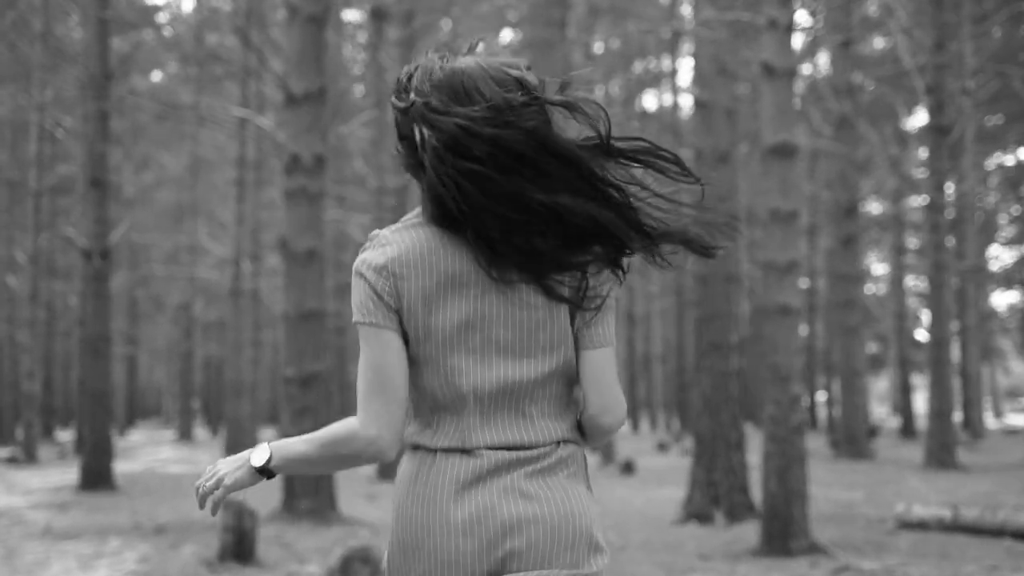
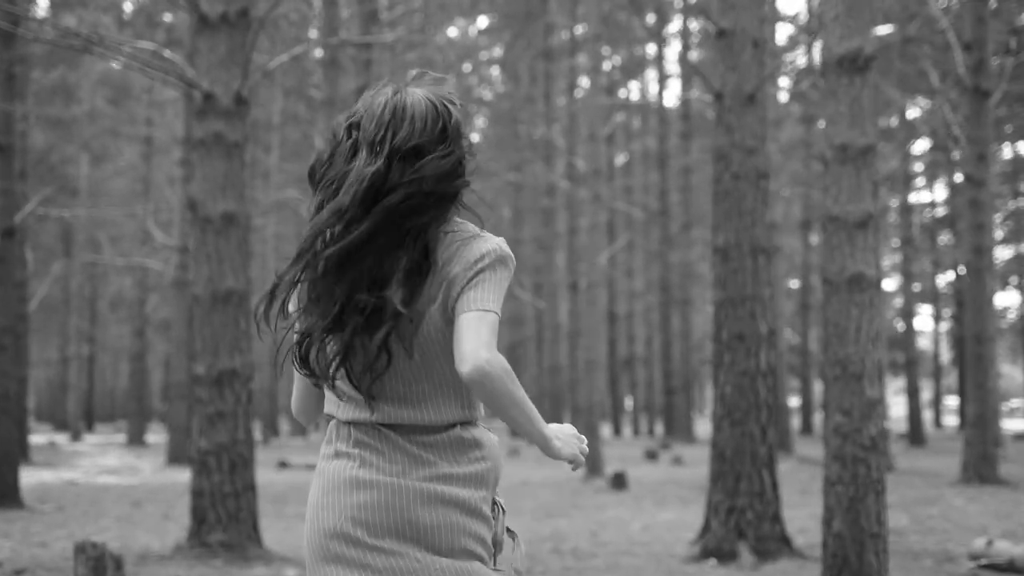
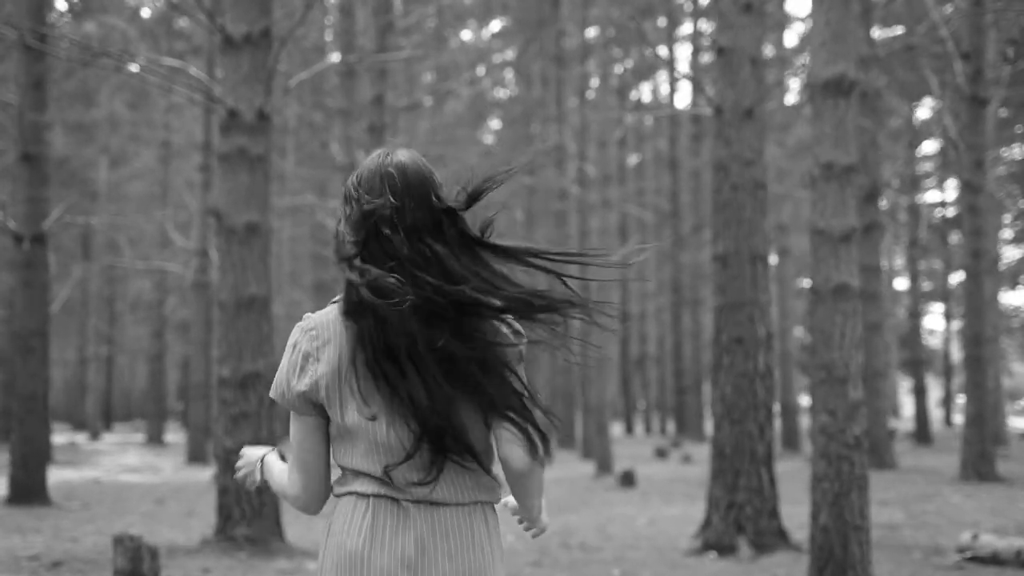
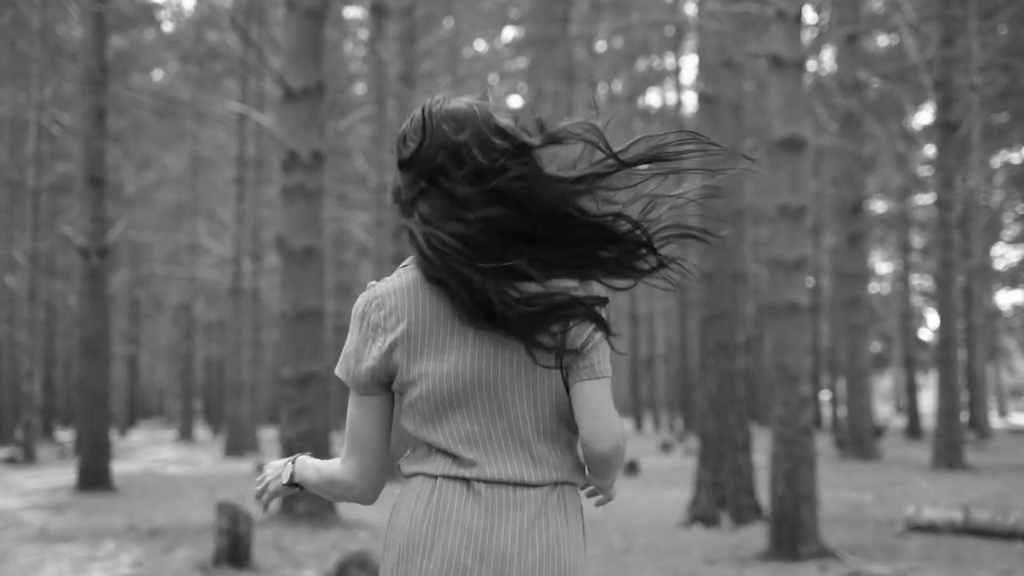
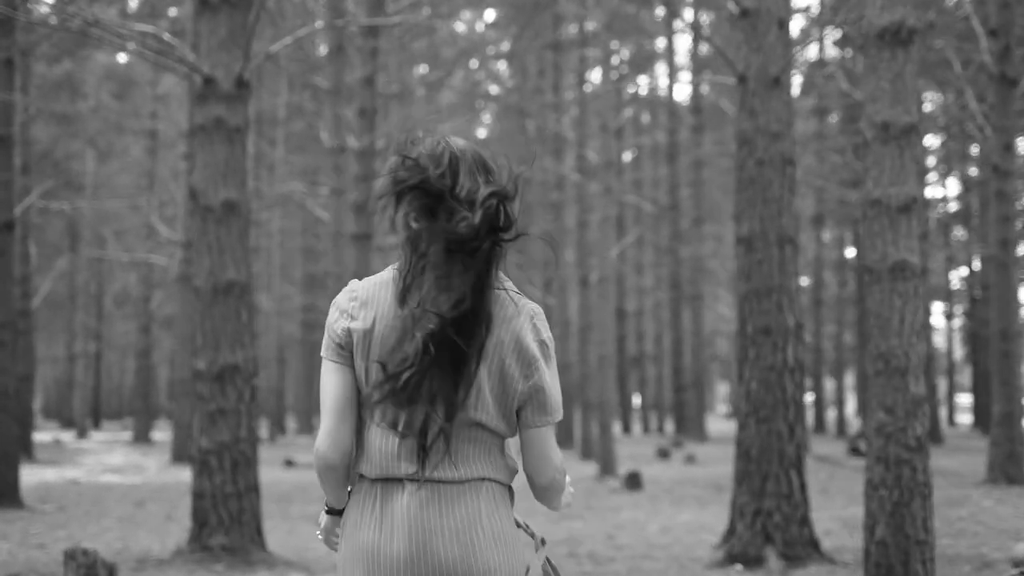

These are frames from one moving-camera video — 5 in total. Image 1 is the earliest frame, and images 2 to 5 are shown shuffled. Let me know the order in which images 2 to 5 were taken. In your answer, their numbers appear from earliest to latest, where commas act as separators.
4, 3, 2, 5
